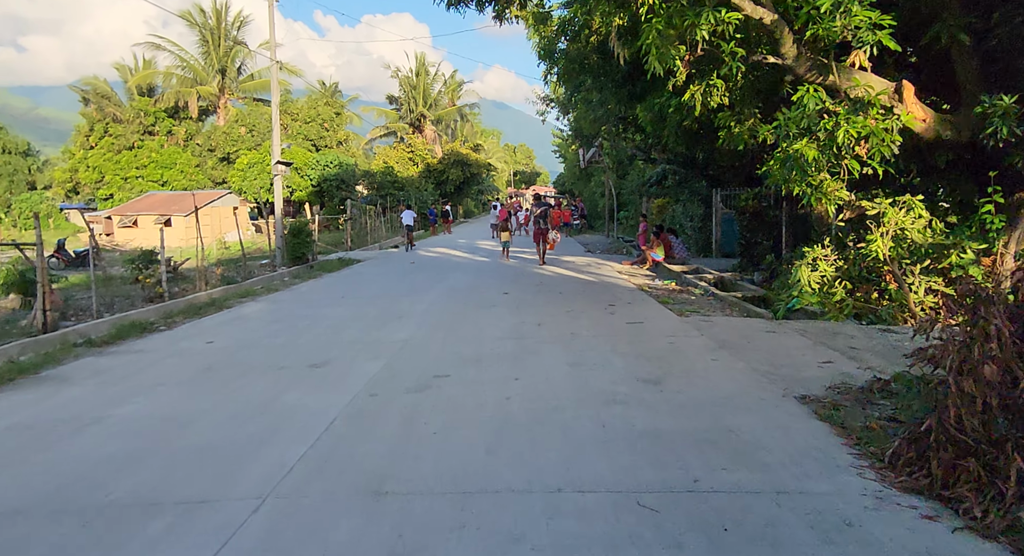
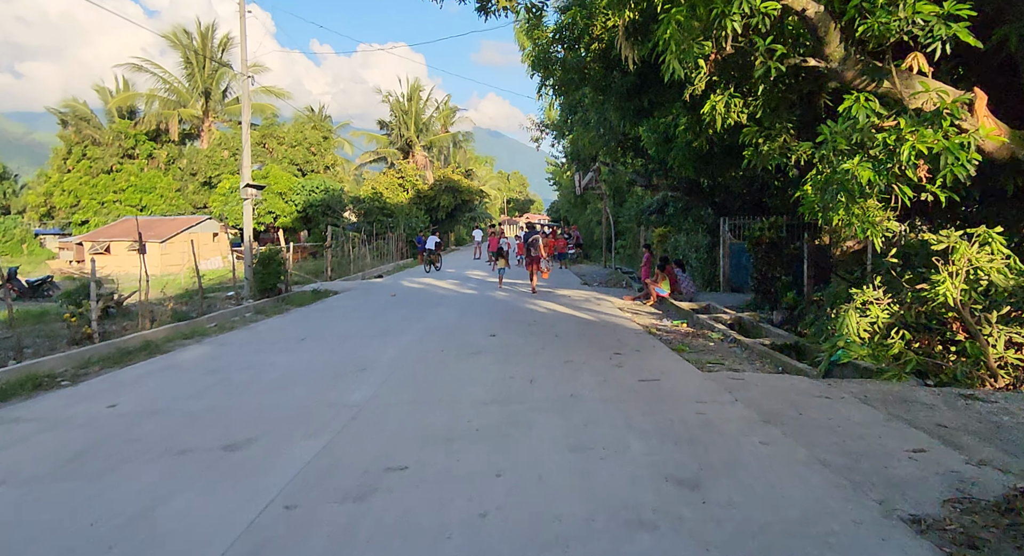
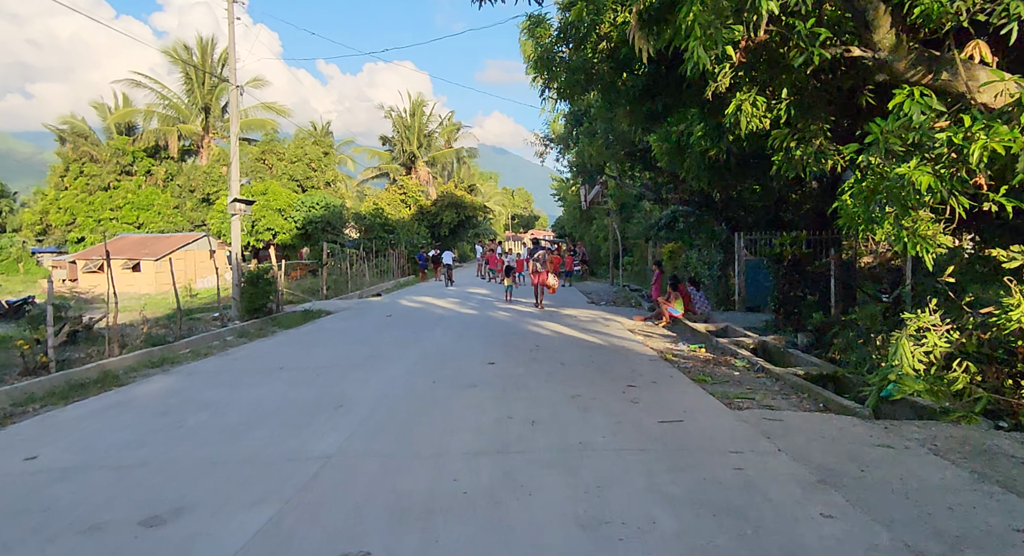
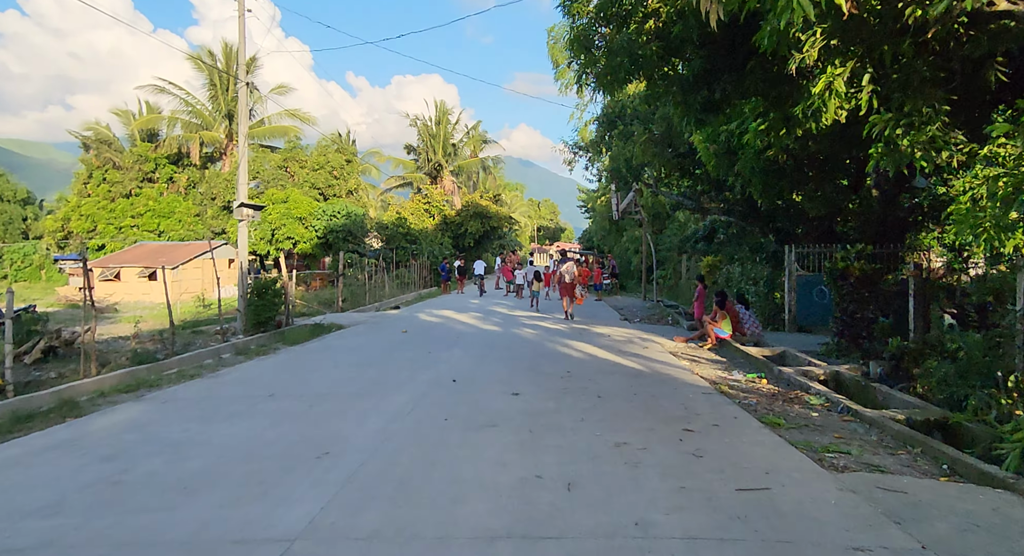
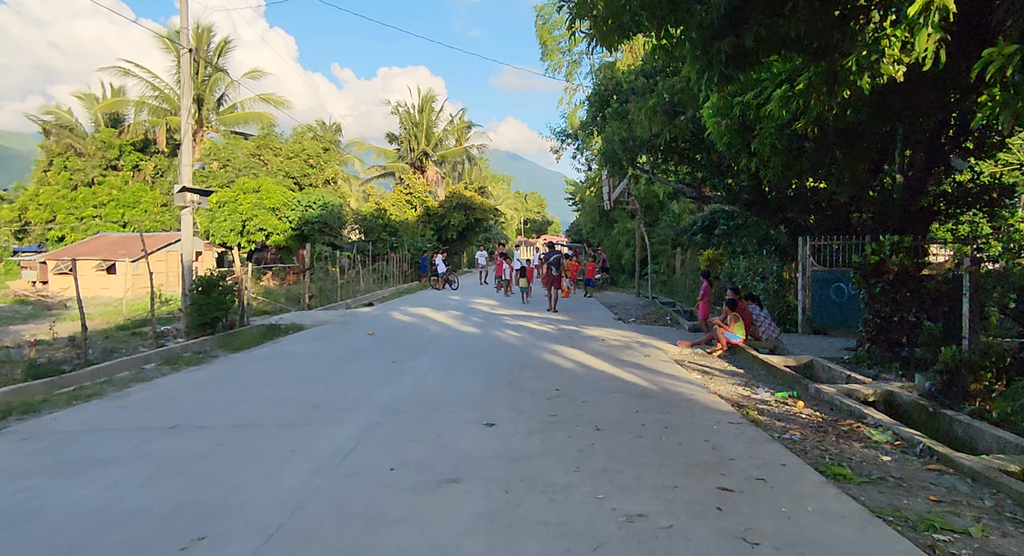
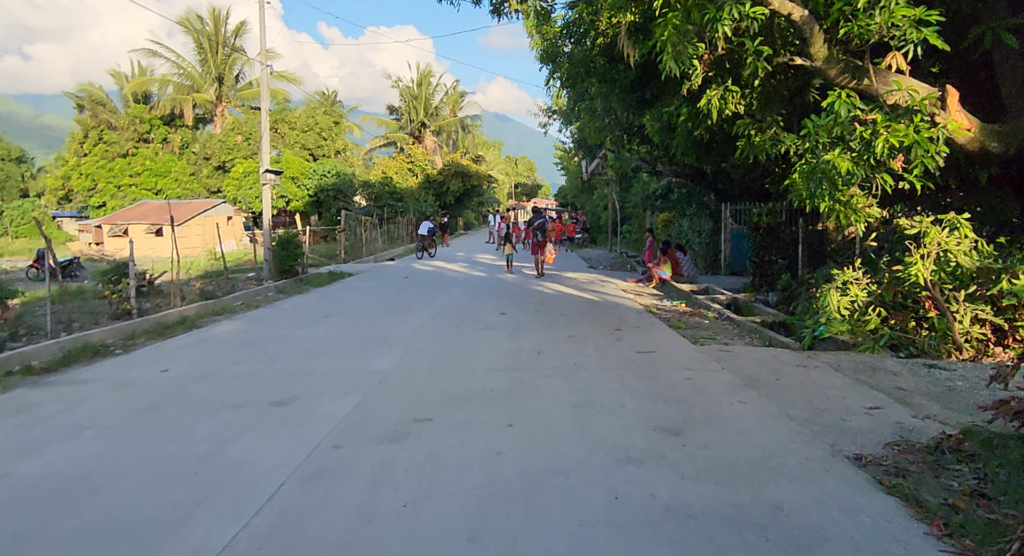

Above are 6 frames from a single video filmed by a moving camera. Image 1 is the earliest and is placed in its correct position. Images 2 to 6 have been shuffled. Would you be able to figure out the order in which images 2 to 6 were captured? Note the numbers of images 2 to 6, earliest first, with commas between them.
6, 2, 3, 4, 5
